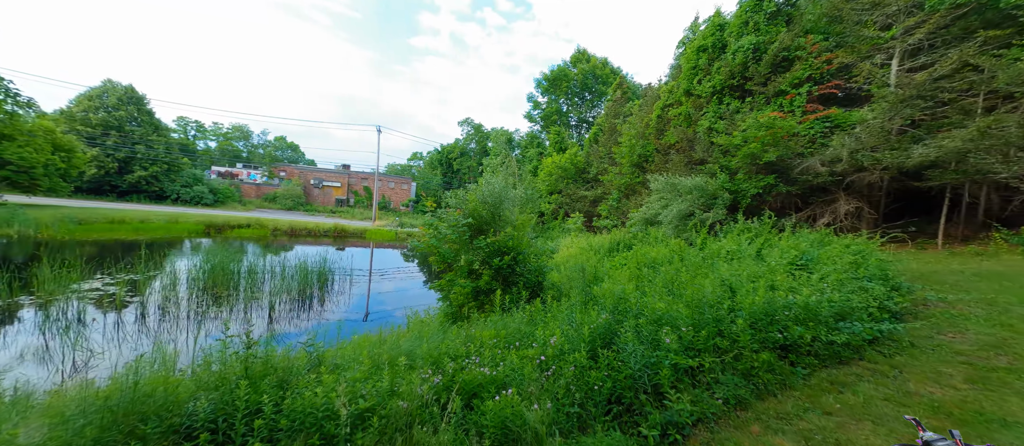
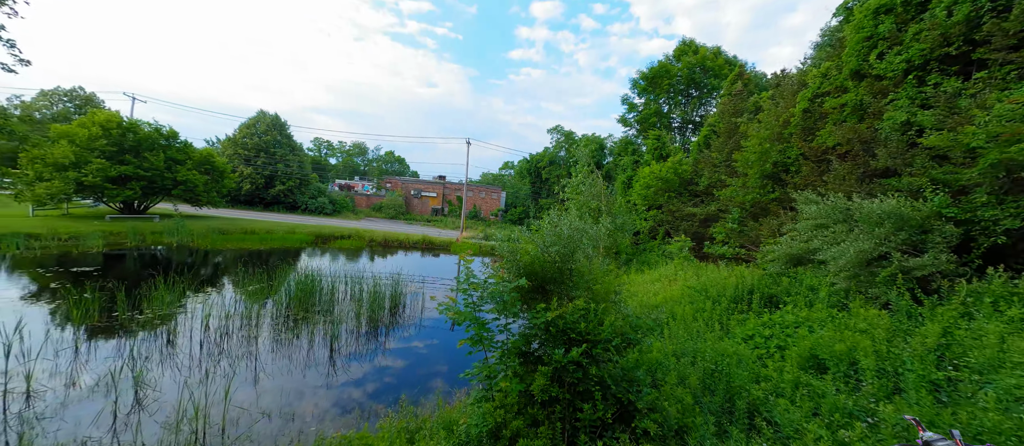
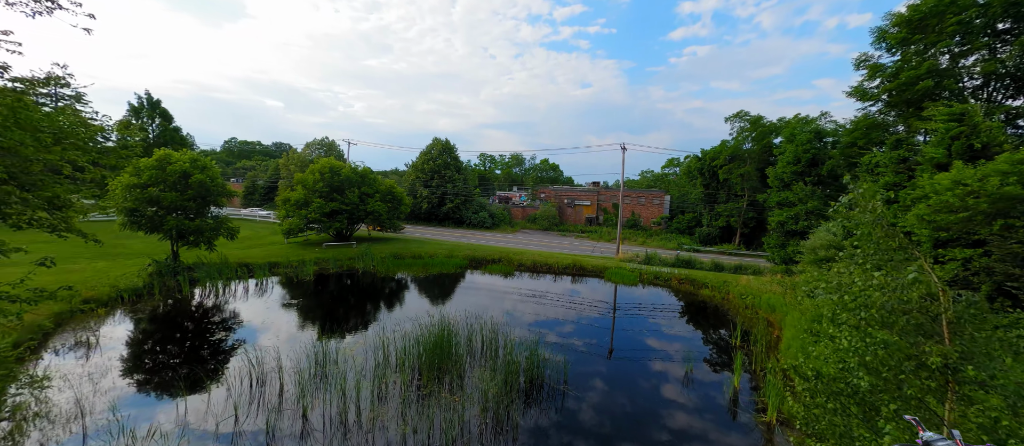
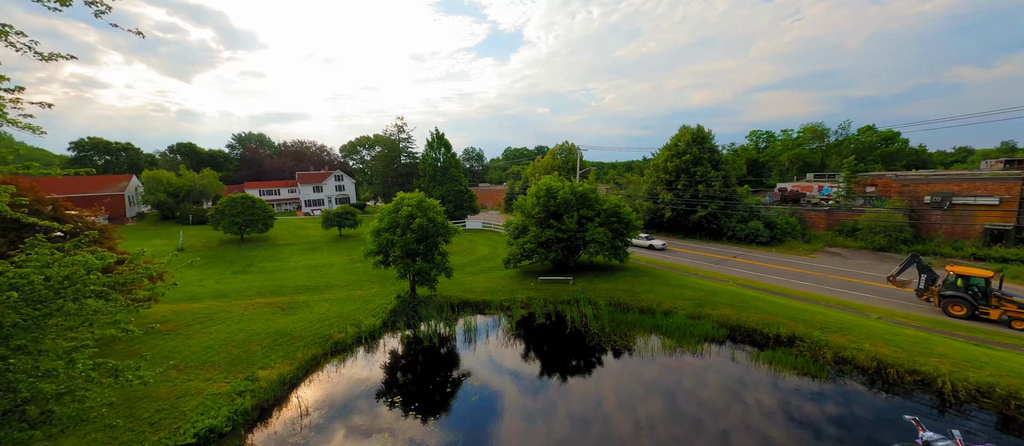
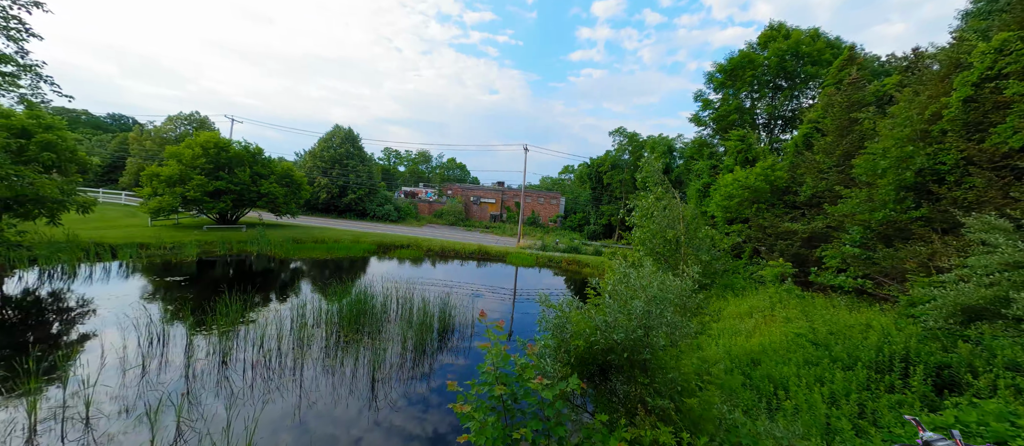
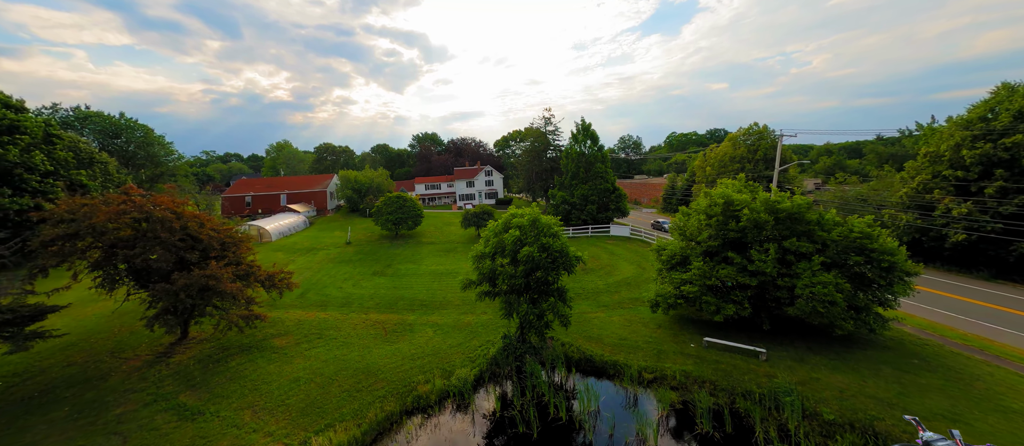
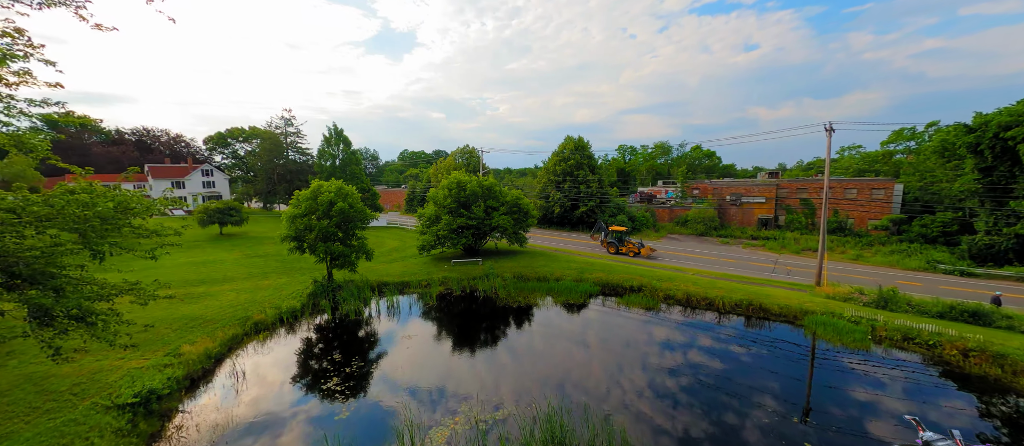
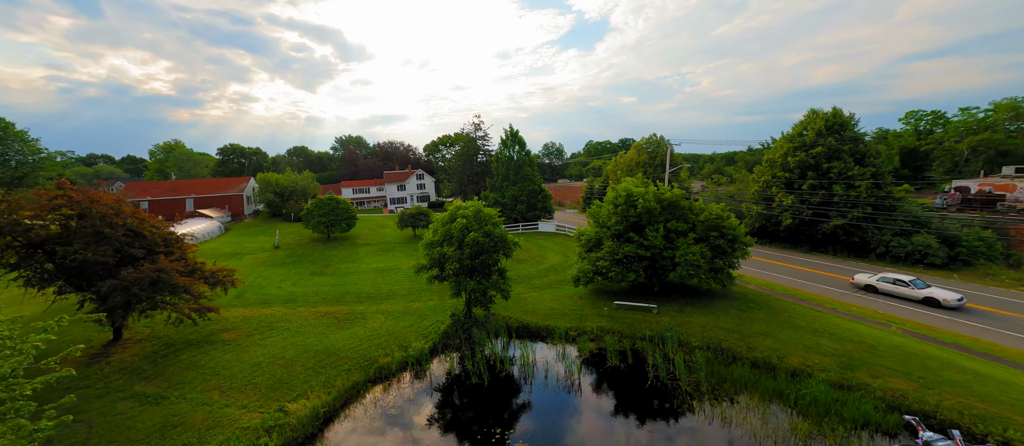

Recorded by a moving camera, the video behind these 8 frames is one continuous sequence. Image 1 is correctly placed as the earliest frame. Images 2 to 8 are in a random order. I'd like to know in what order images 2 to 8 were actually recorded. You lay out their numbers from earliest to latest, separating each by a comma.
2, 5, 3, 7, 4, 8, 6
